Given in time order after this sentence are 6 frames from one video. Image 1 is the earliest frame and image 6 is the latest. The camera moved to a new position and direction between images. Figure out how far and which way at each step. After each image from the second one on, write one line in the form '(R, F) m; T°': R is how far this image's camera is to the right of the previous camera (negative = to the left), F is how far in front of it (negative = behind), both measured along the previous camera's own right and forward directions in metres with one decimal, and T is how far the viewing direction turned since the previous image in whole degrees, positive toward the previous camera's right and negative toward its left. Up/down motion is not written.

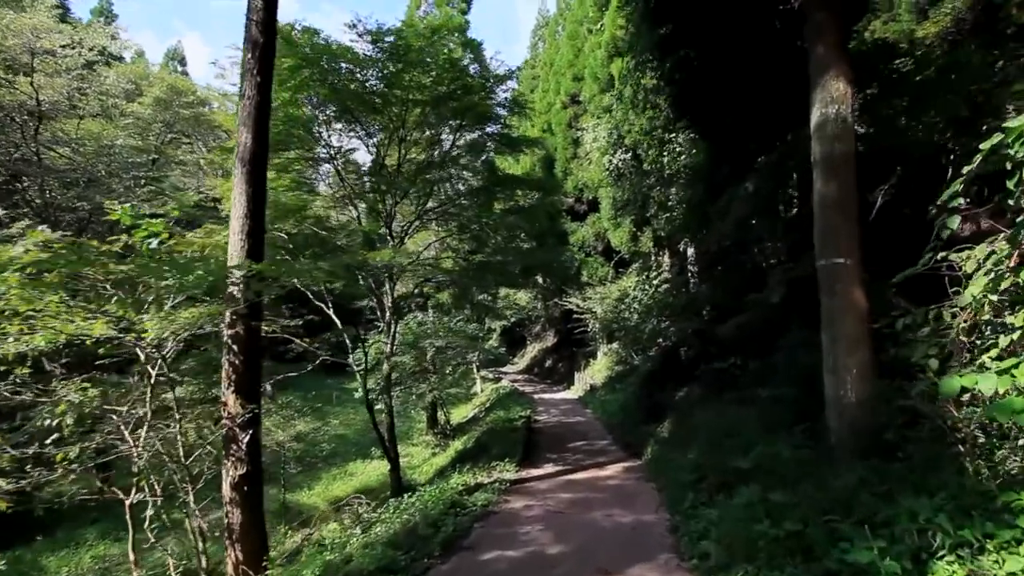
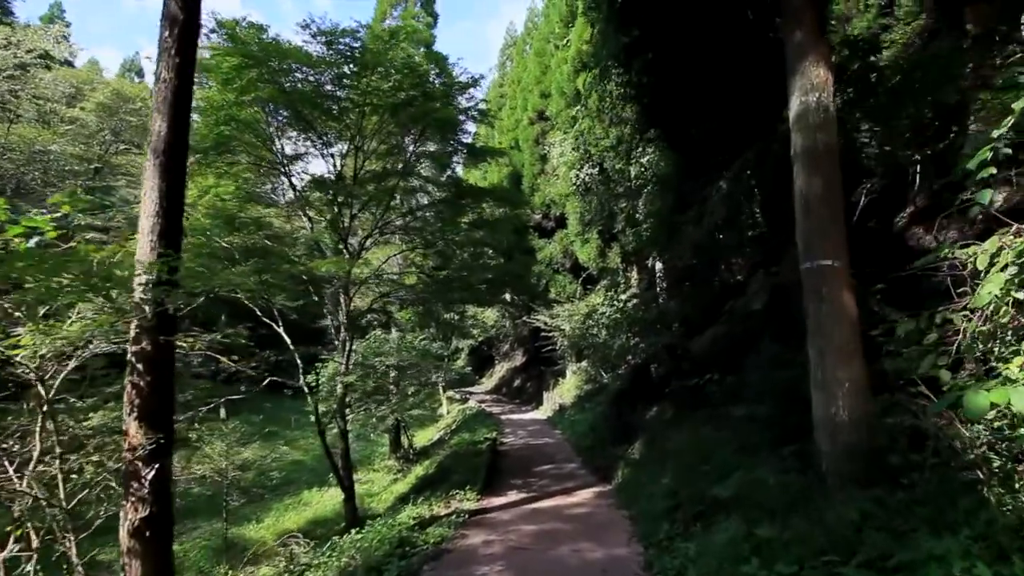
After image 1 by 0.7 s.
(+0.1, +0.5) m; +3°
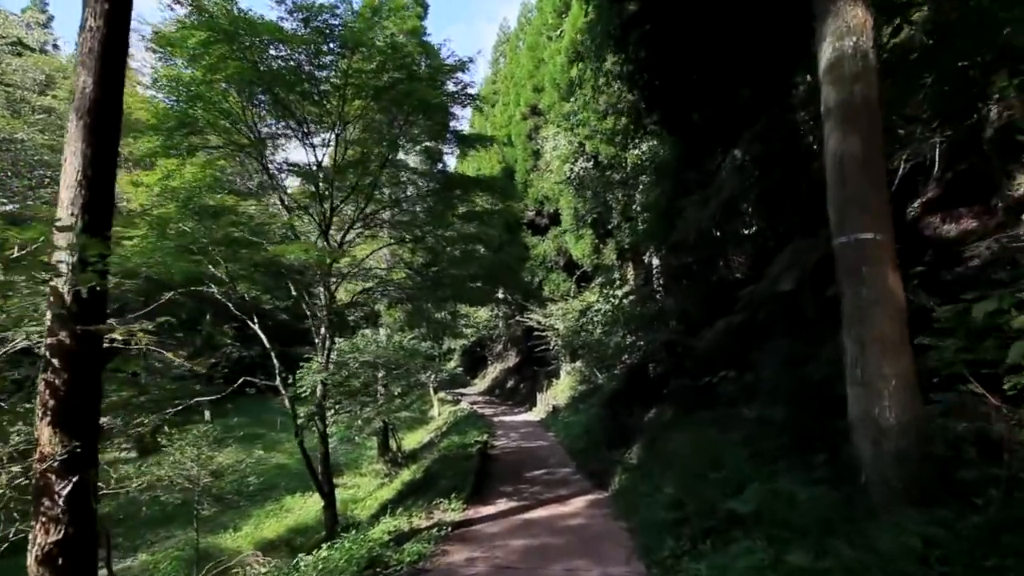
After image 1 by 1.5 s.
(+0.1, +0.5) m; +1°
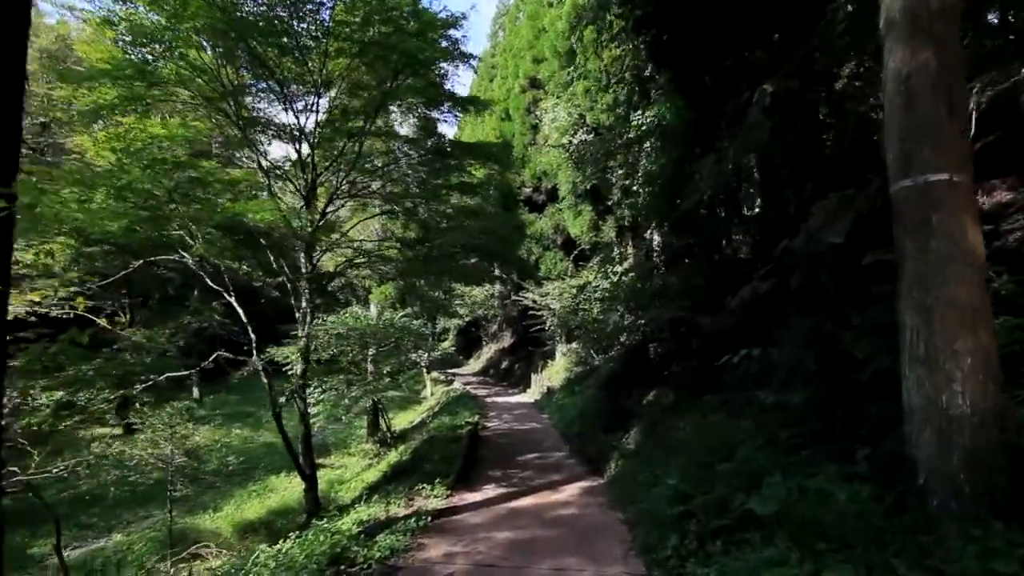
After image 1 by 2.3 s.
(+0.1, +0.5) m; 0°
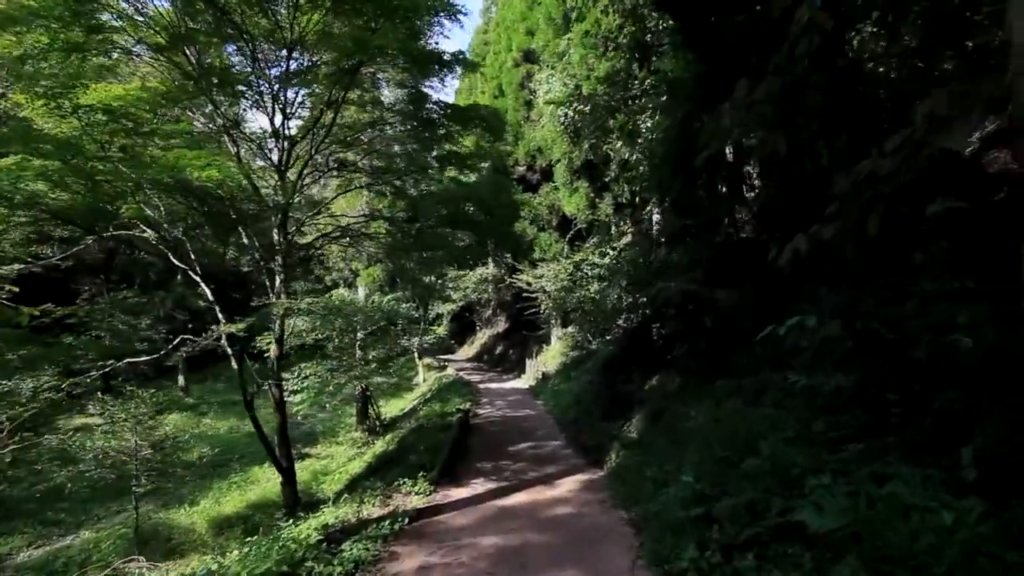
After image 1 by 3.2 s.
(+0.1, +0.6) m; 0°
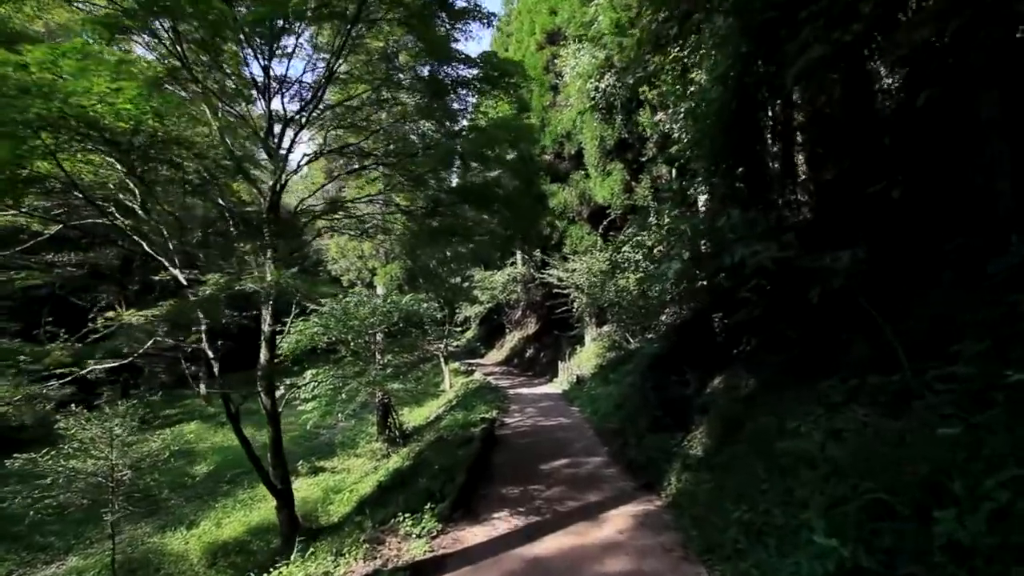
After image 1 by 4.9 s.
(0.0, +1.3) m; -3°
